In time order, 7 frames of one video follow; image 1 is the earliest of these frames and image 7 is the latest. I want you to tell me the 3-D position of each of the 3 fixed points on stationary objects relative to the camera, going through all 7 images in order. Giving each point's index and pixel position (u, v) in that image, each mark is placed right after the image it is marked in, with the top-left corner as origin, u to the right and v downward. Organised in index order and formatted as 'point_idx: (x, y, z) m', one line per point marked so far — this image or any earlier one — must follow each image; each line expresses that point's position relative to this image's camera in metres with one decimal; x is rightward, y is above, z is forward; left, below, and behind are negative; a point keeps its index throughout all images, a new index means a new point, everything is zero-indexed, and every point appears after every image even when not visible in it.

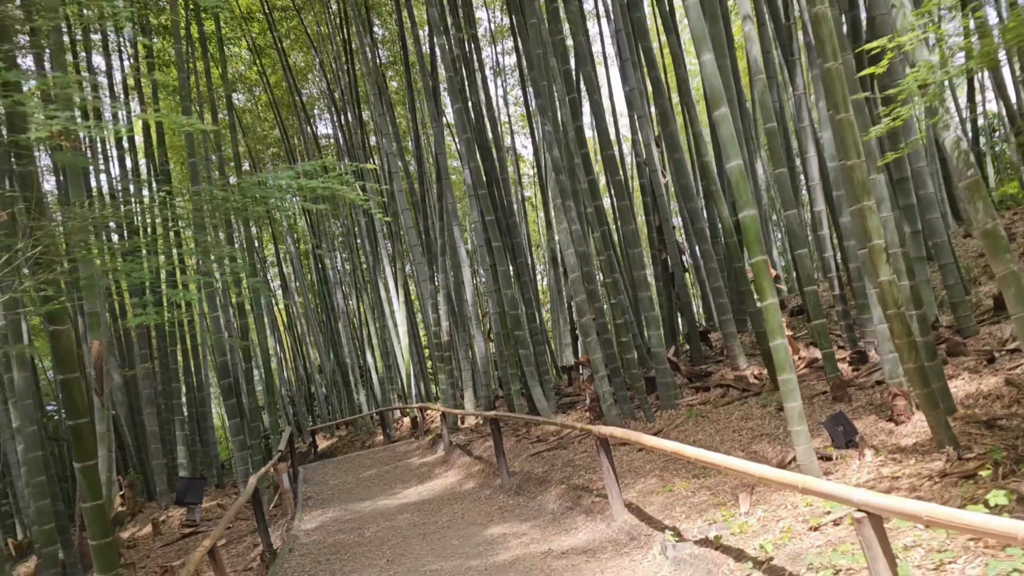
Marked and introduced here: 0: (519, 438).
0: (0.0, -0.8, +4.8) m
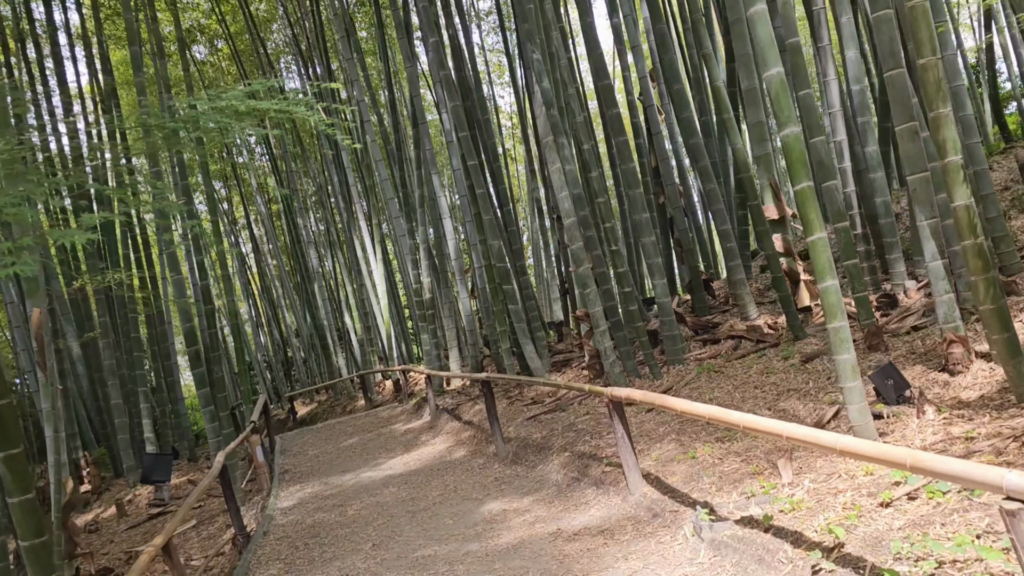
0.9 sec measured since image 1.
0: (0.0, -0.6, +4.4) m
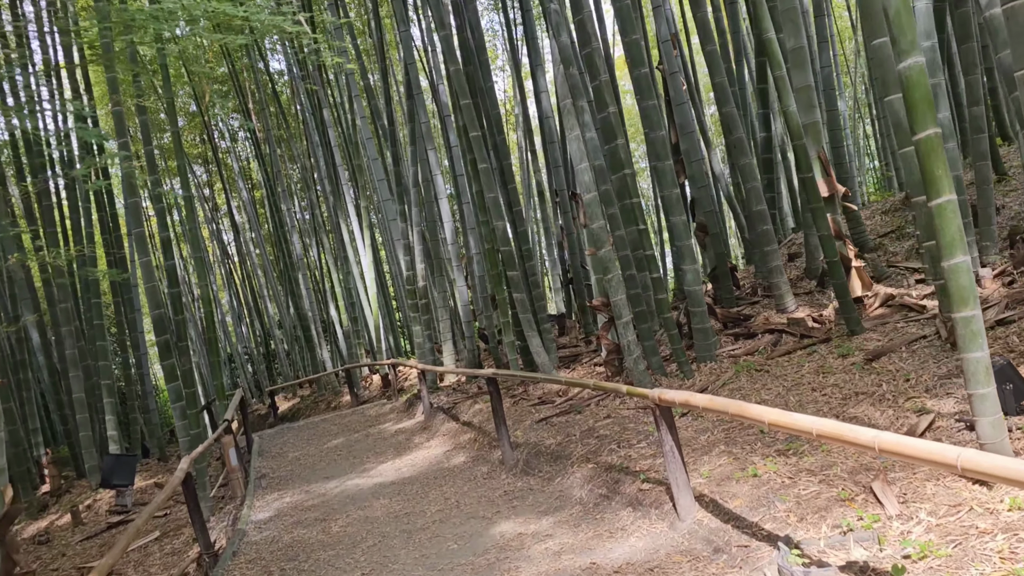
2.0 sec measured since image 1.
0: (0.0, -0.5, +4.0) m
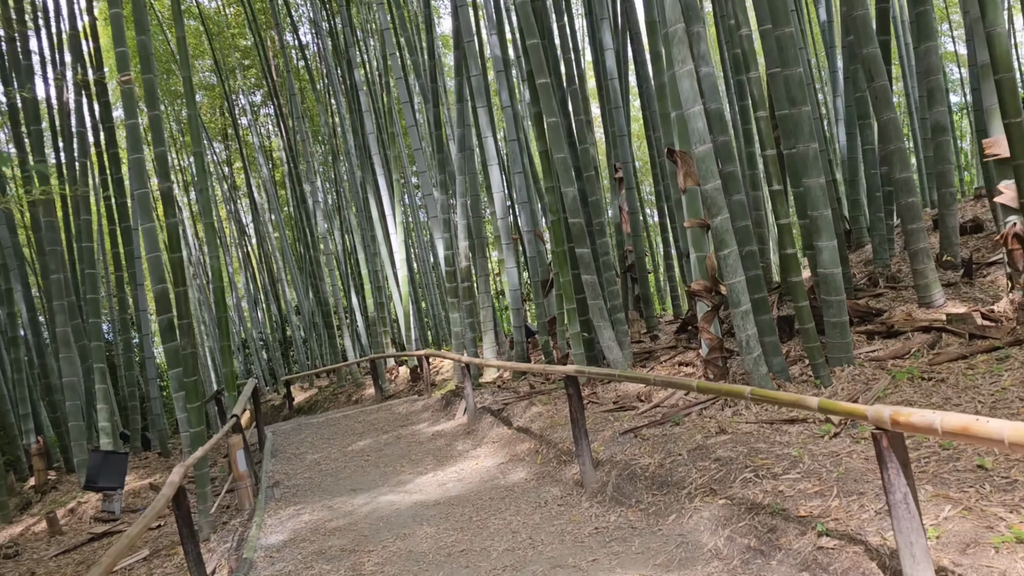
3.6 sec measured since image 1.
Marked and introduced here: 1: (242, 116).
0: (+0.3, -0.4, +3.3) m
1: (-3.3, +2.1, +10.8) m
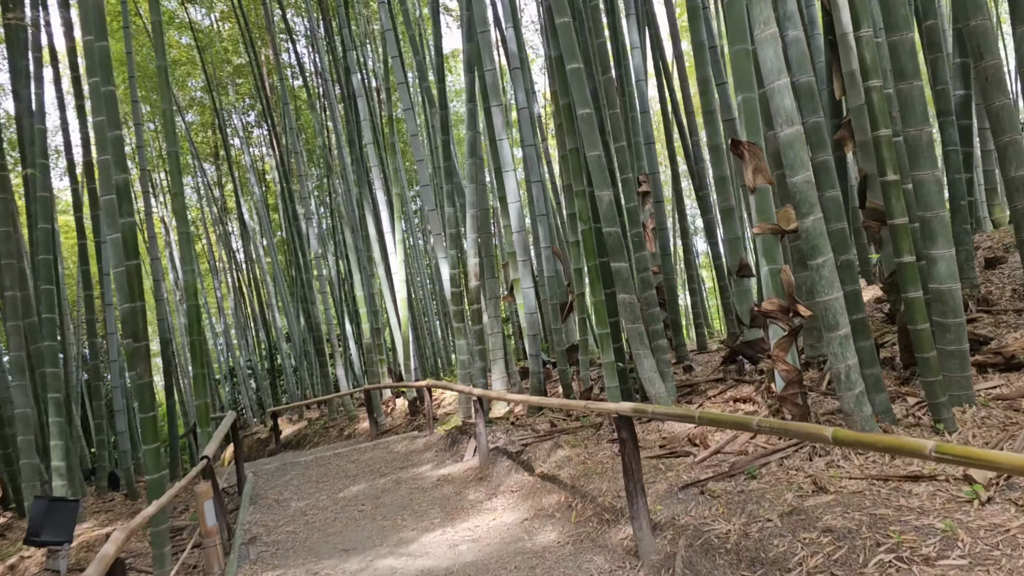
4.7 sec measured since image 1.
0: (+0.3, -0.5, +2.7) m
1: (-3.3, +1.8, +10.3) m
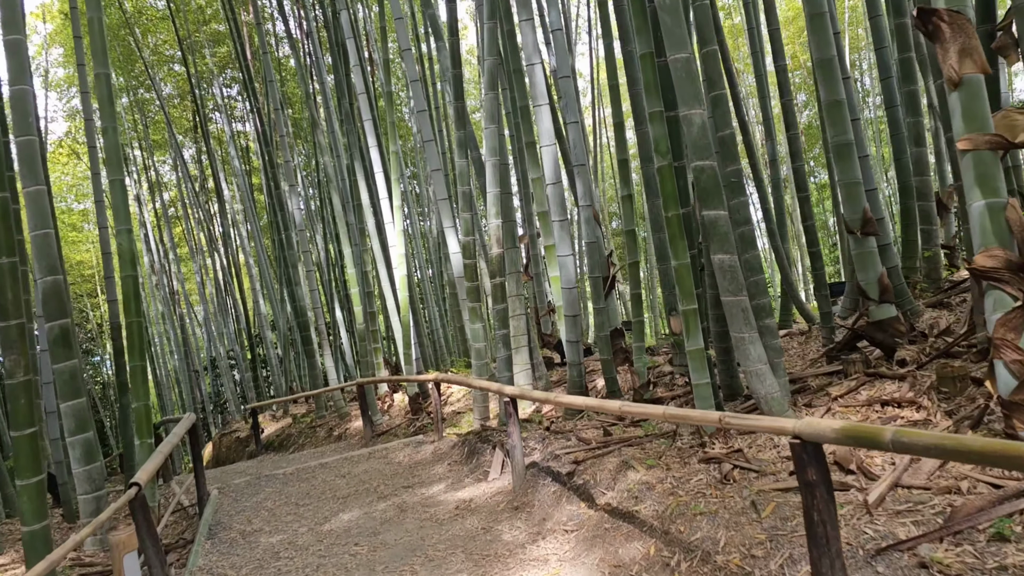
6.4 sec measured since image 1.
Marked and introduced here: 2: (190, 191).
0: (+0.5, -0.4, +1.9) m
1: (-3.2, +2.0, +9.4) m
2: (-3.4, +1.1, +9.1) m
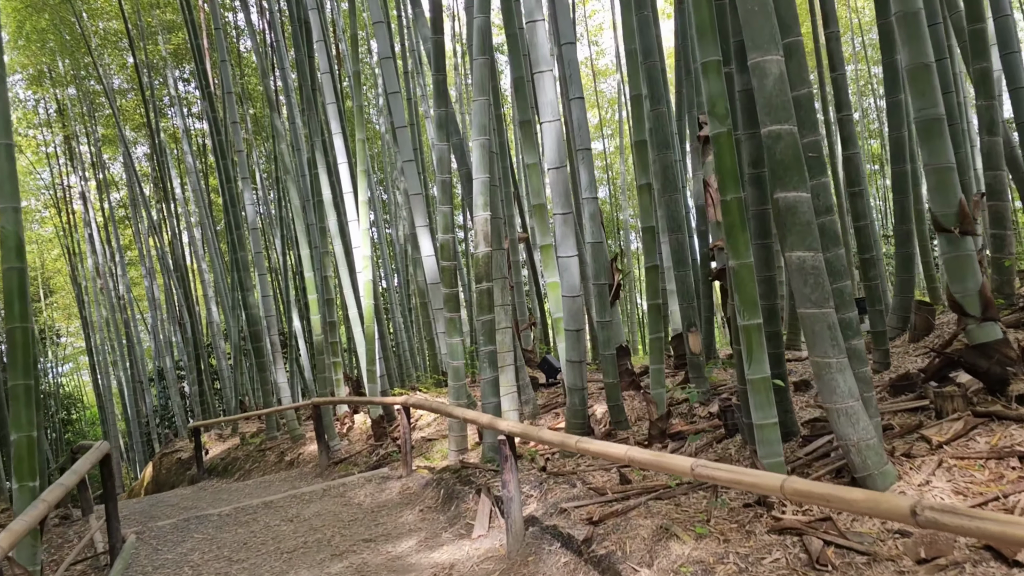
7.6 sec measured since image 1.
0: (+0.5, -0.4, +1.4) m
1: (-3.5, +1.9, +8.7) m
2: (-3.6, +1.0, +8.4) m
